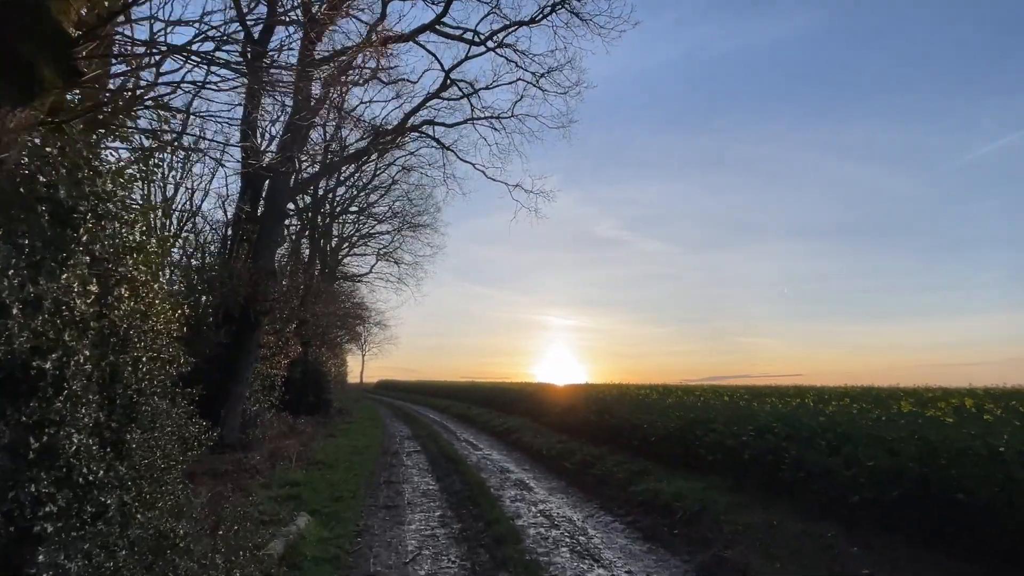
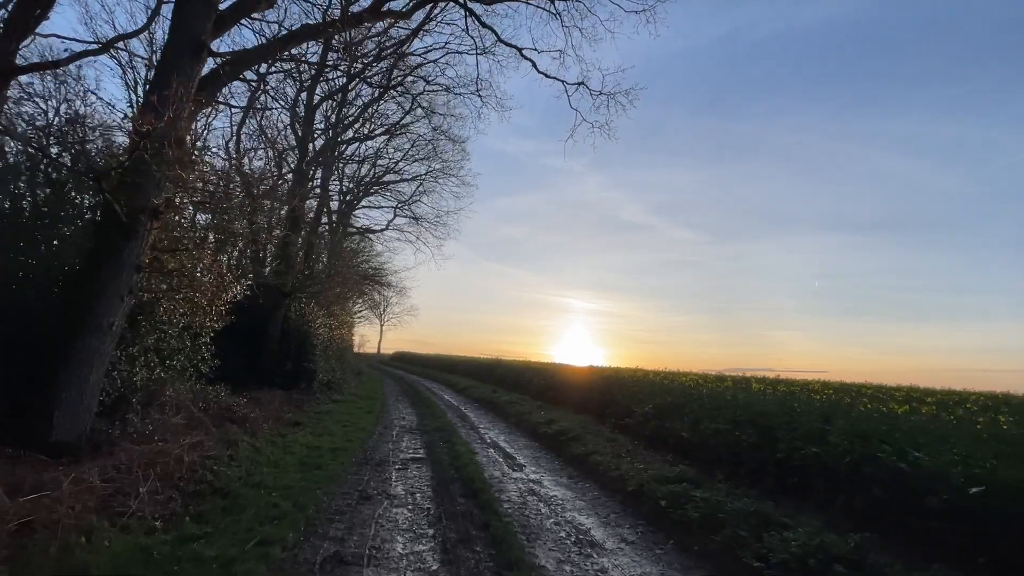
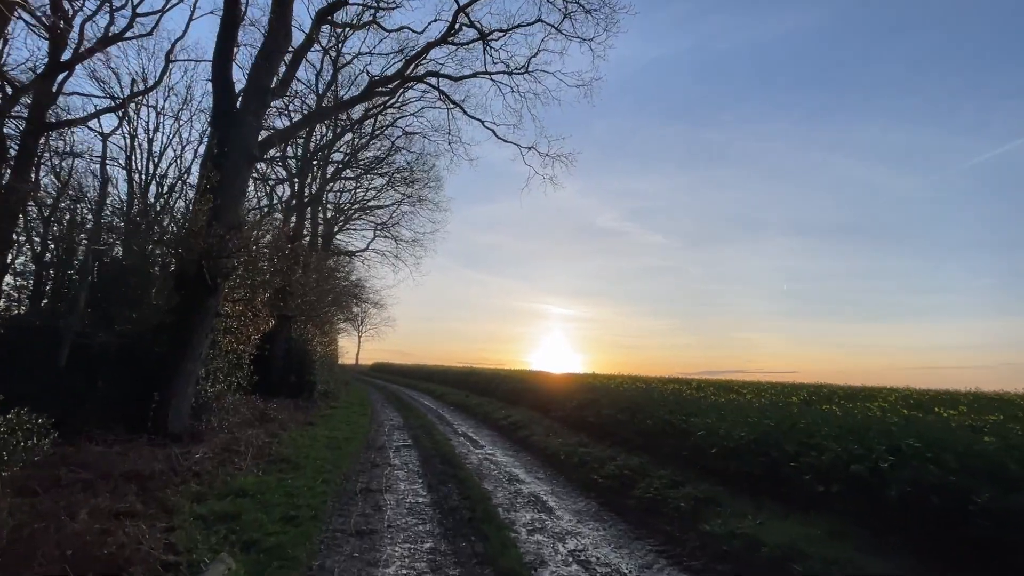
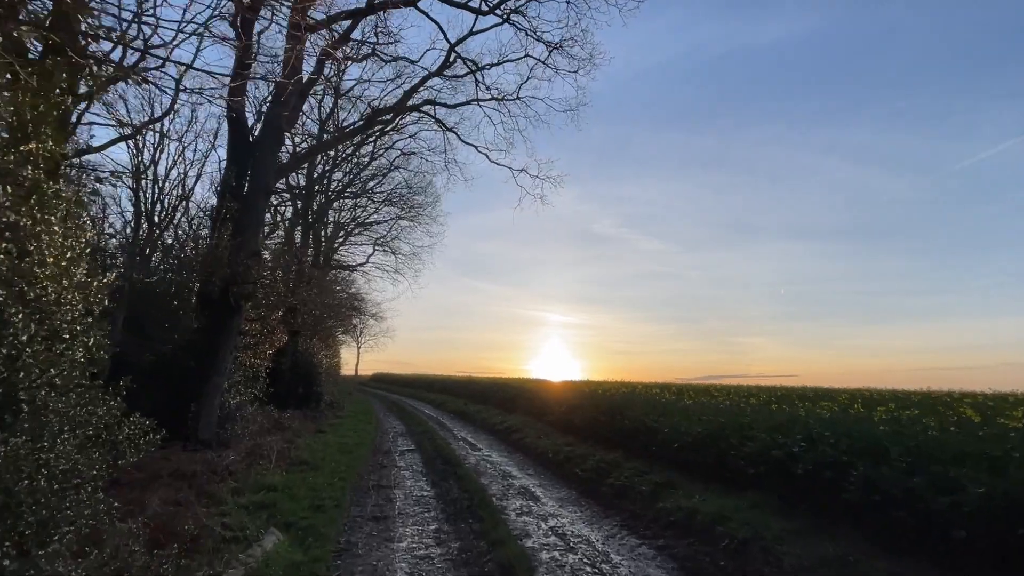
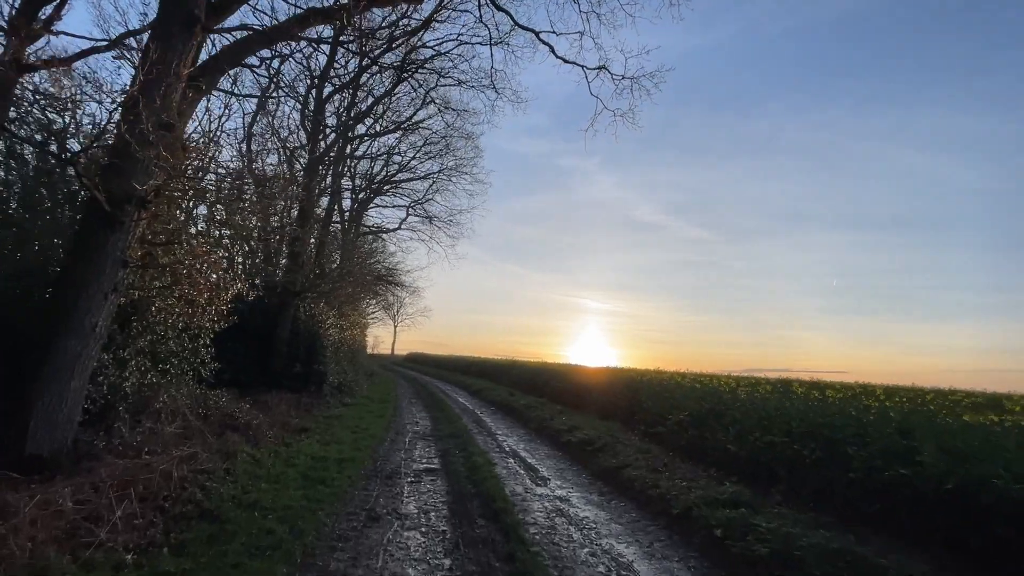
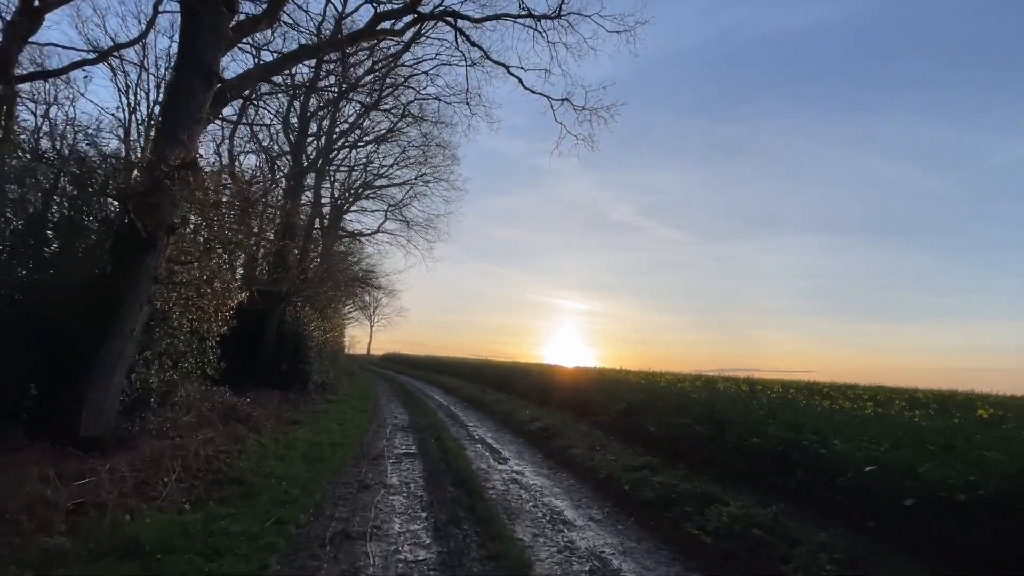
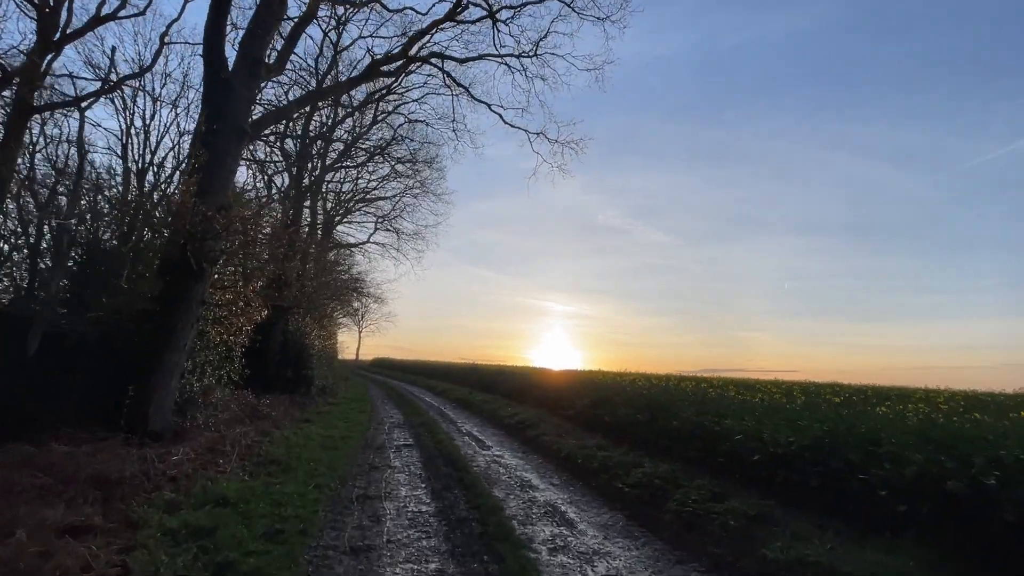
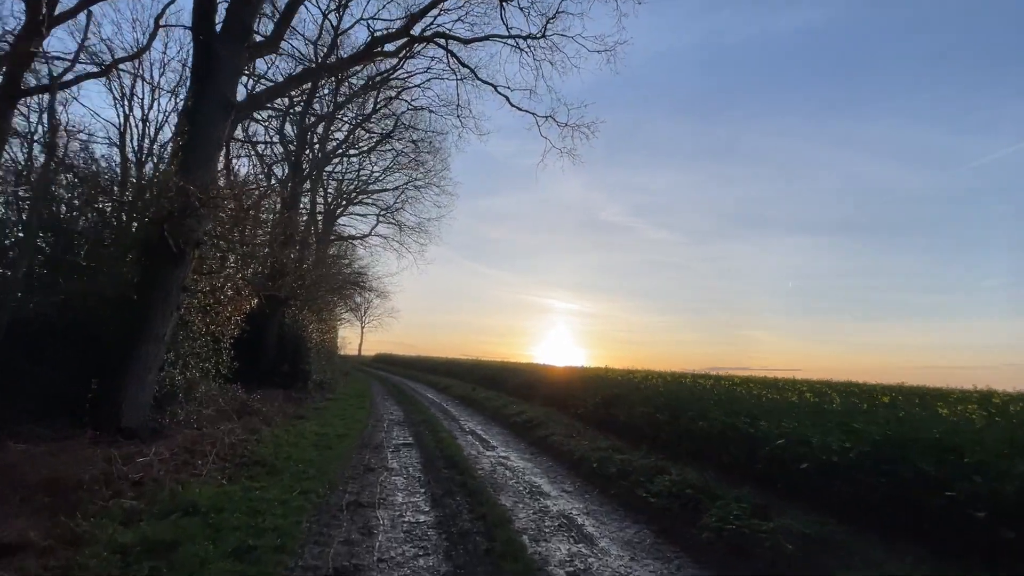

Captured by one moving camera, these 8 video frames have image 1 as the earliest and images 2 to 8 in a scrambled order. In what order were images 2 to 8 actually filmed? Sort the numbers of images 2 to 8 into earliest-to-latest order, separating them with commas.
4, 3, 7, 8, 6, 2, 5
